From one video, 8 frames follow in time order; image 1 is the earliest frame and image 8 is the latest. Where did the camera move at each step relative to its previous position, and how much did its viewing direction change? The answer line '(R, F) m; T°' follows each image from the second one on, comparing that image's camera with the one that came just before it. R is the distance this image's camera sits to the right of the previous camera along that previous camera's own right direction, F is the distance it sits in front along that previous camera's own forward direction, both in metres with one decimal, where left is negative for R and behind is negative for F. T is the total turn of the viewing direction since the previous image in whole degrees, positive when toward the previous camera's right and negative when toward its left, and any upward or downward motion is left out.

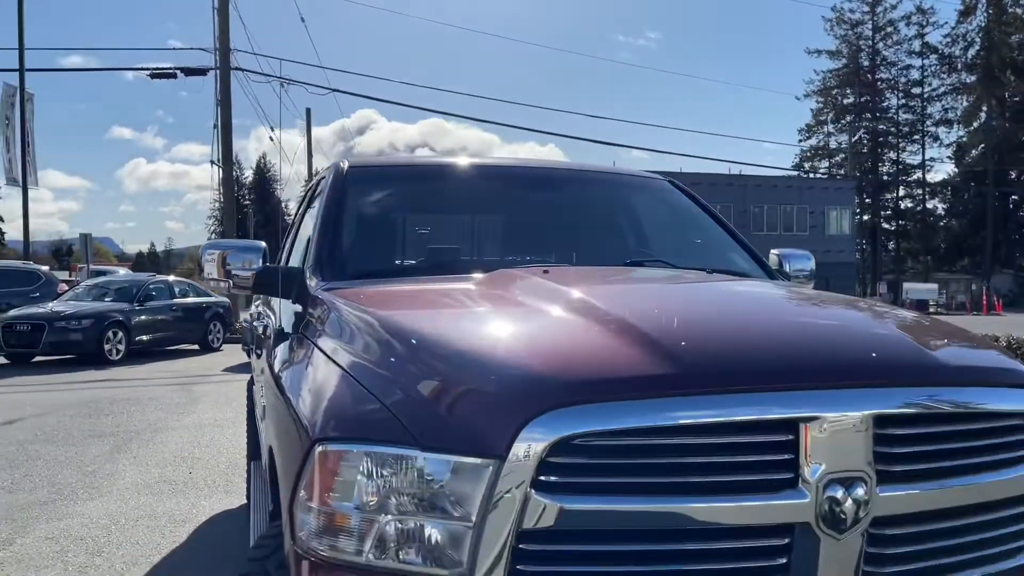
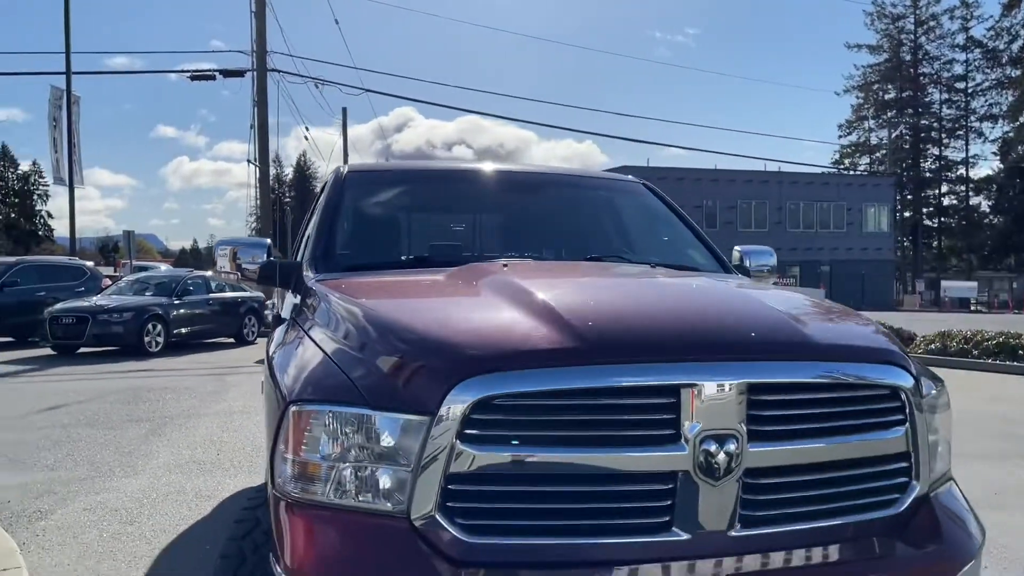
(+0.3, -0.4) m; -2°
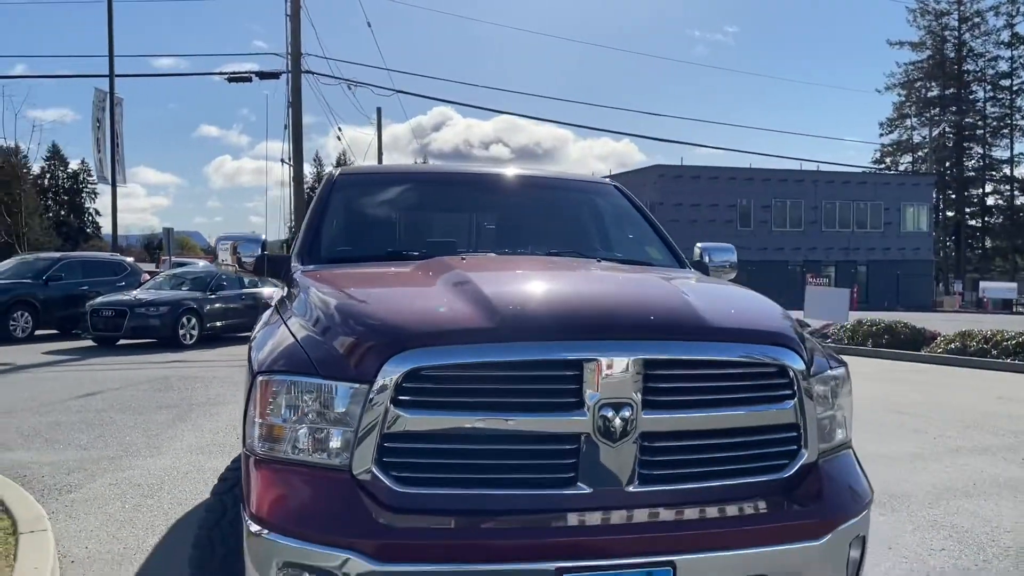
(+0.3, -0.4) m; -2°
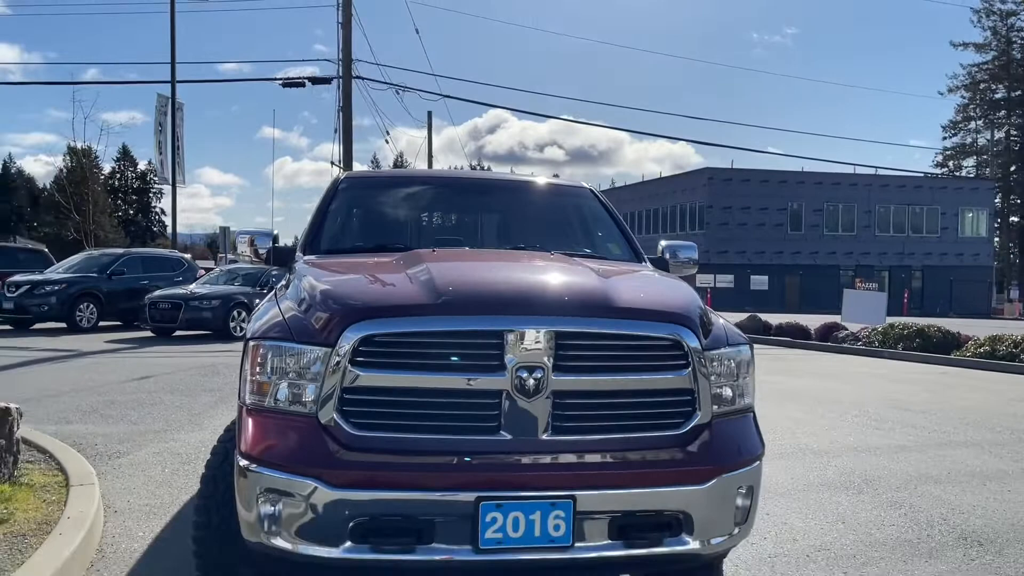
(+0.4, -0.6) m; -4°
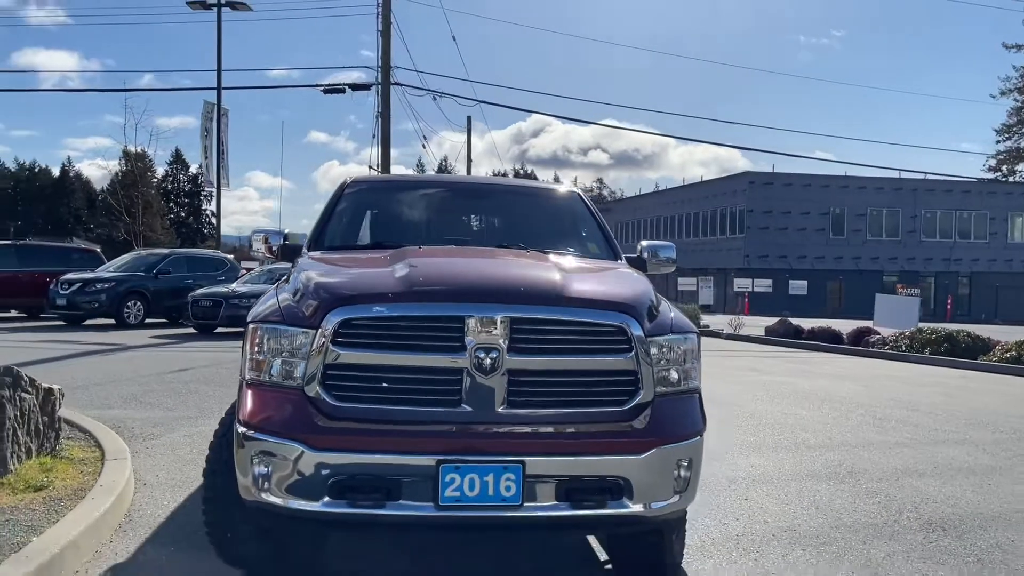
(+0.3, -0.4) m; -3°
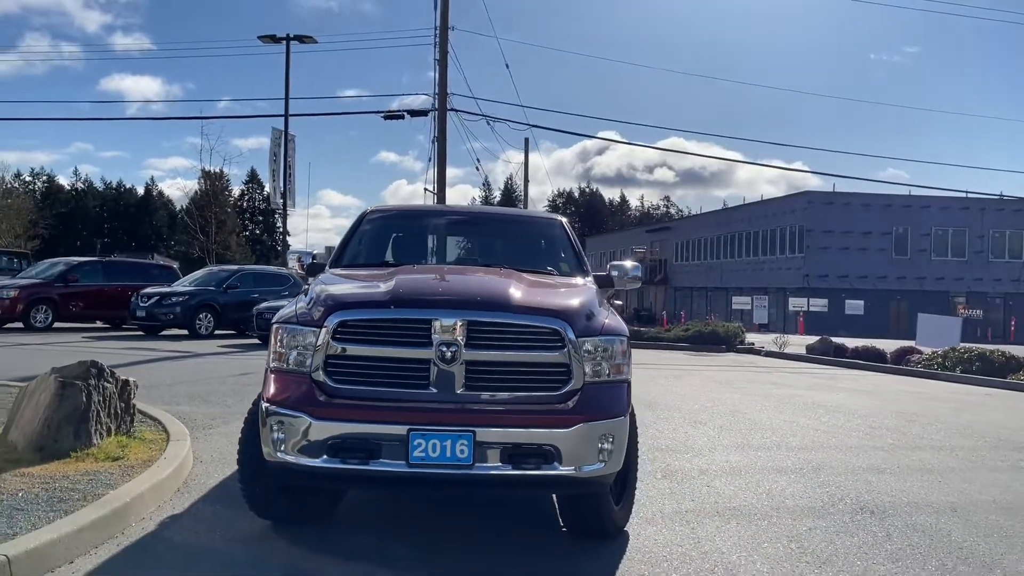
(+0.6, -1.0) m; -4°
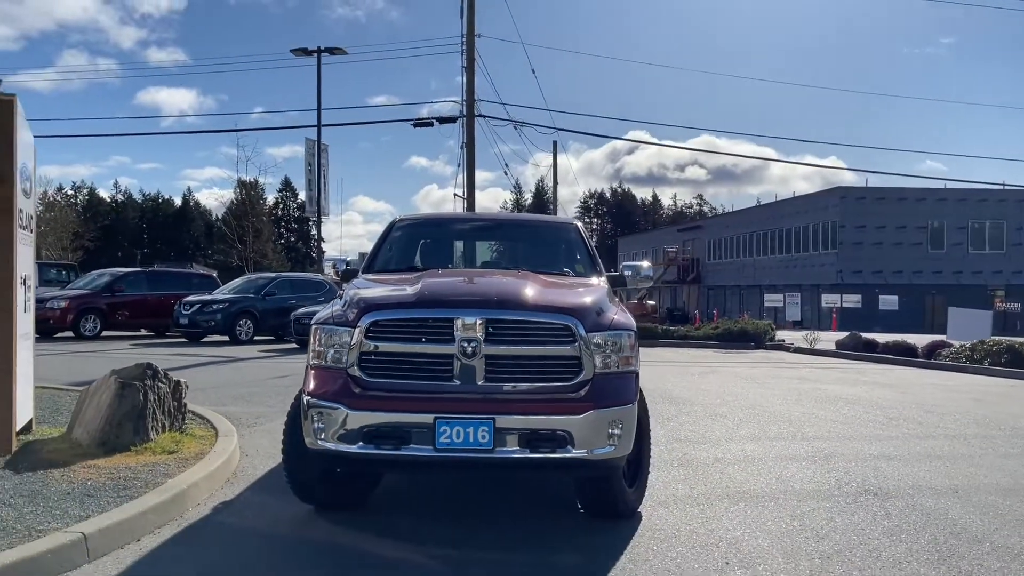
(+0.1, -0.5) m; -2°
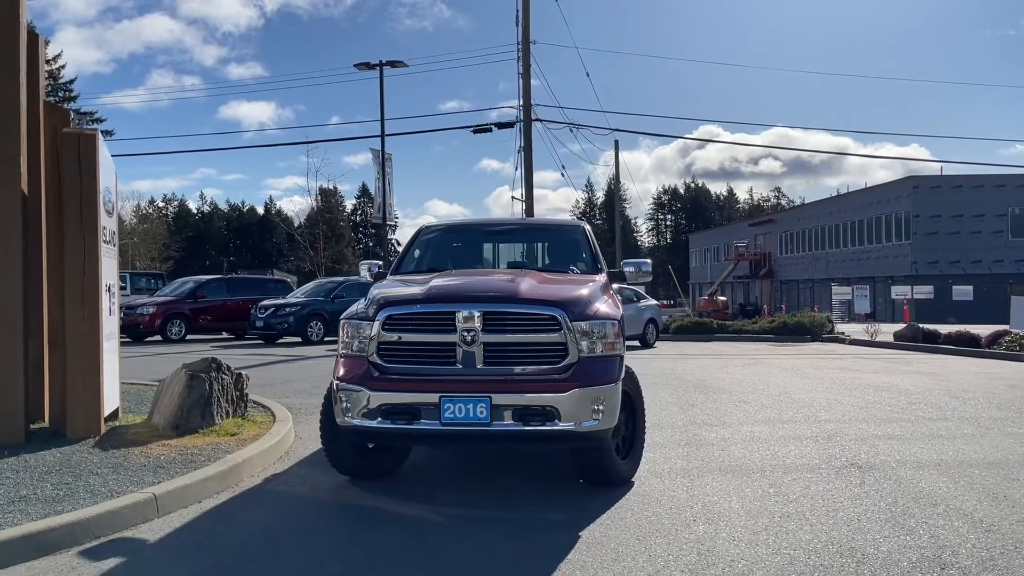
(+0.6, -0.8) m; -5°
